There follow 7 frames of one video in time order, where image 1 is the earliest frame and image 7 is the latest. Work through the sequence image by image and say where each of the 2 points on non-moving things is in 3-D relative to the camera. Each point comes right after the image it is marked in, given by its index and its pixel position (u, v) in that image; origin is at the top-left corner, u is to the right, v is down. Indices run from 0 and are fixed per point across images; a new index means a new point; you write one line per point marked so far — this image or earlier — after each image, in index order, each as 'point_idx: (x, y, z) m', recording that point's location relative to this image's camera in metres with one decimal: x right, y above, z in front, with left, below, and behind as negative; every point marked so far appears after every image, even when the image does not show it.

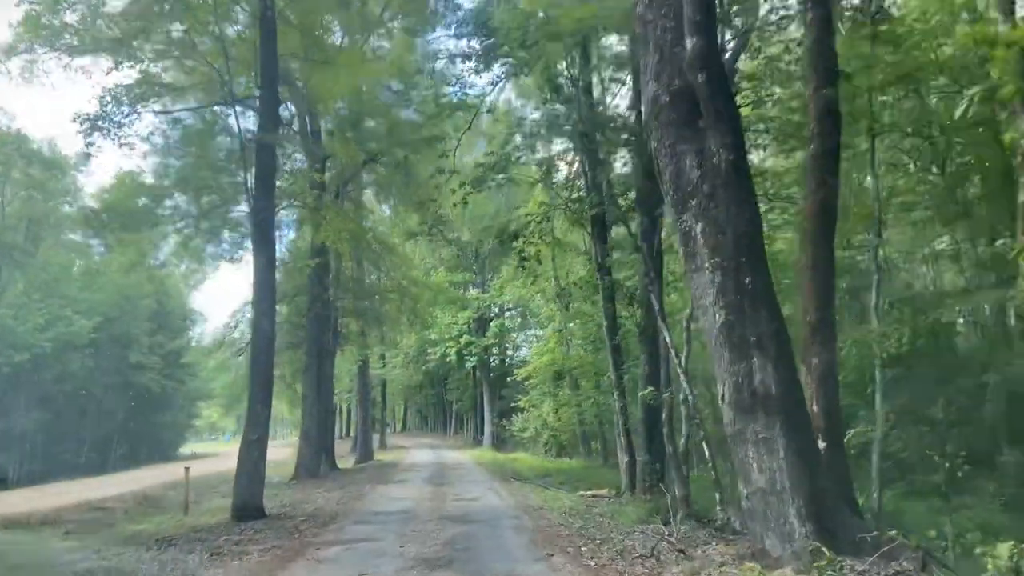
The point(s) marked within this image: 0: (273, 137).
0: (-4.5, +2.8, +13.9) m
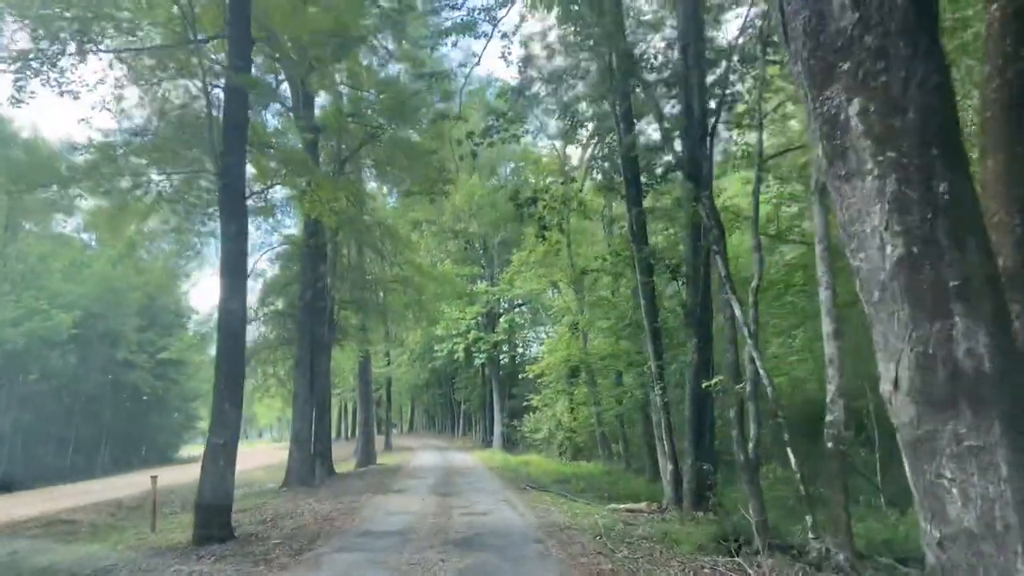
0: (-4.2, +3.3, +11.6) m
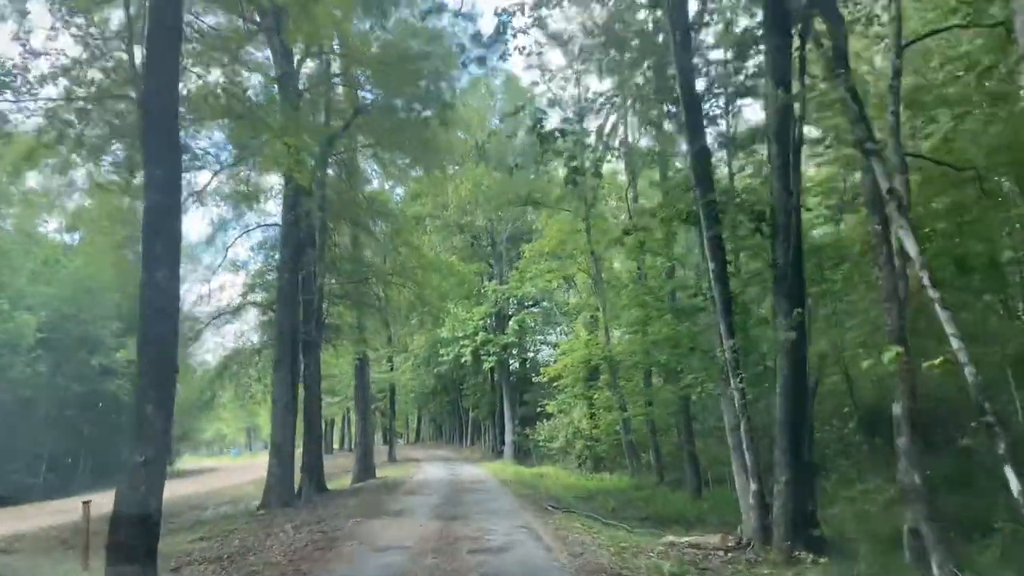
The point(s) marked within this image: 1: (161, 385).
0: (-4.0, +3.7, +8.6) m
1: (-4.1, -1.0, +8.6) m
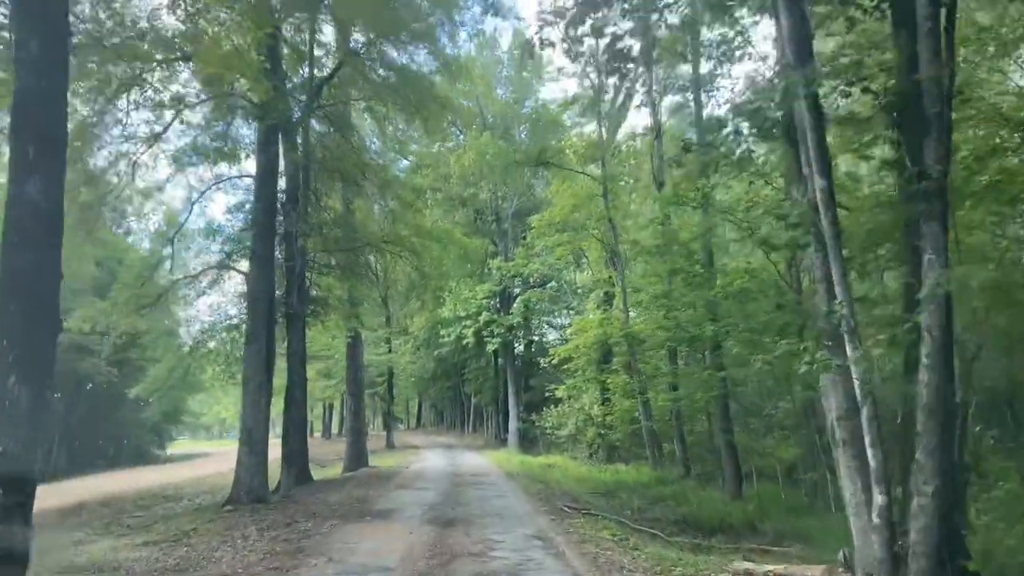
0: (-3.8, +4.3, +6.0) m
1: (-3.9, -0.4, +6.0) m
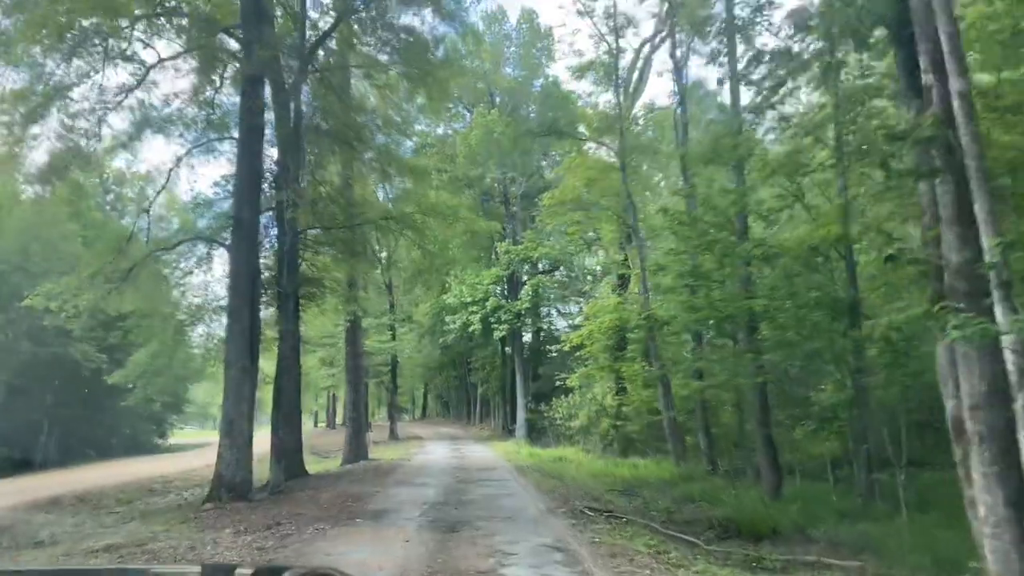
0: (-3.6, +4.7, +4.4) m
1: (-3.7, 0.0, +4.4) m
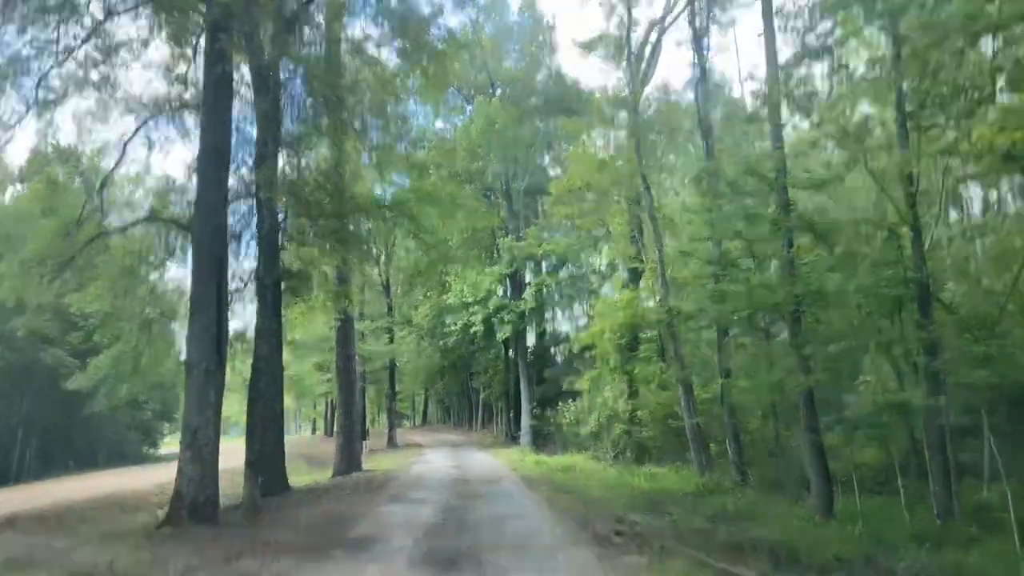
0: (-3.6, +5.0, +2.6) m
1: (-3.7, +0.3, +2.6) m
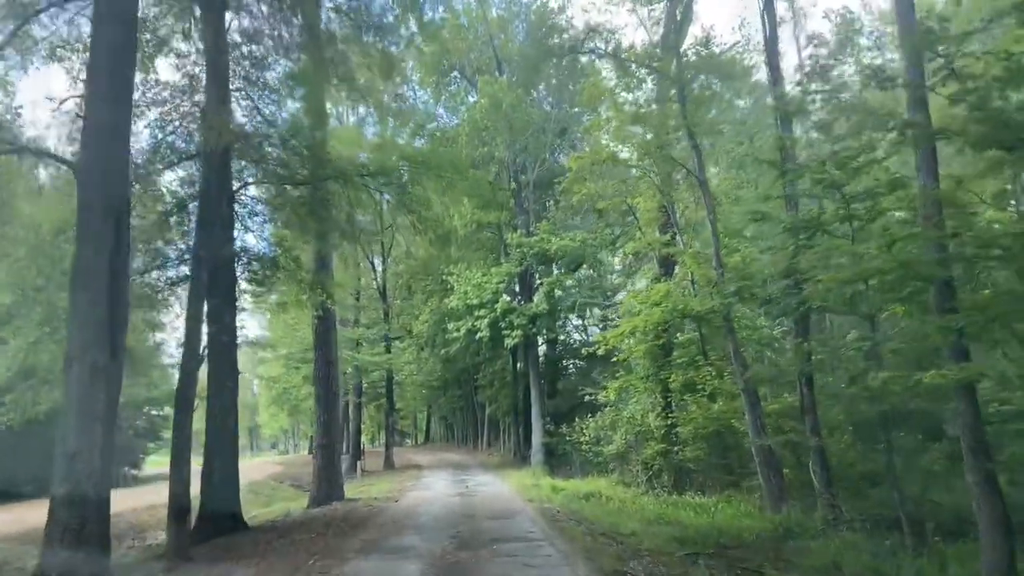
0: (-3.4, +5.7, -1.0) m
1: (-3.5, +0.9, -1.1) m
